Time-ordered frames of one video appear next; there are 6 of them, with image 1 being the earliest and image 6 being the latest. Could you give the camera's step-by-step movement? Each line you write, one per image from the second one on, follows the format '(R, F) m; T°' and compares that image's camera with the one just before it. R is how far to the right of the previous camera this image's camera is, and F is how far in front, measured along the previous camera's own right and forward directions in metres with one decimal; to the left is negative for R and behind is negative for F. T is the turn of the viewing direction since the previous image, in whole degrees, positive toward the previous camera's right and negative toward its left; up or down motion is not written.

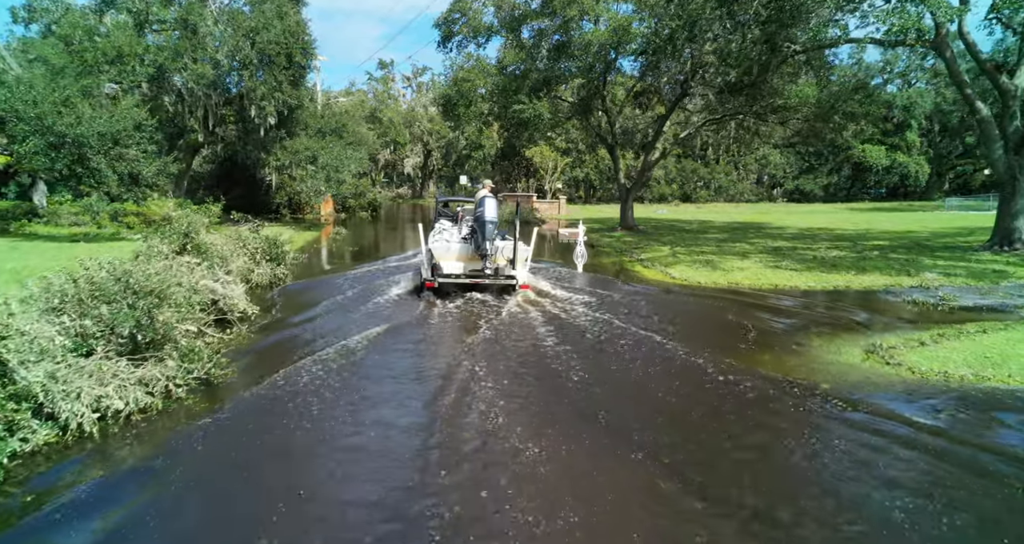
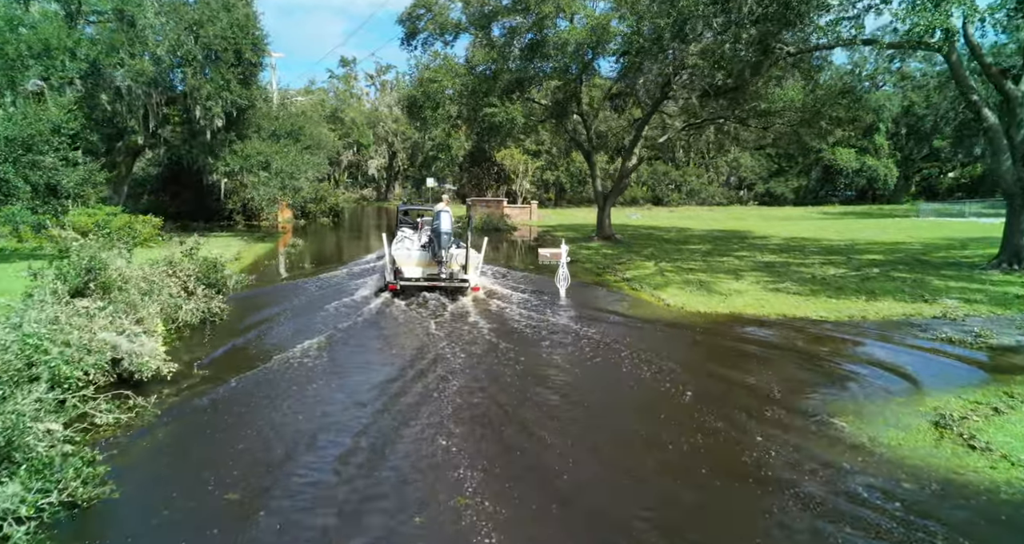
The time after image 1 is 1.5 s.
(-0.1, +1.4) m; +3°
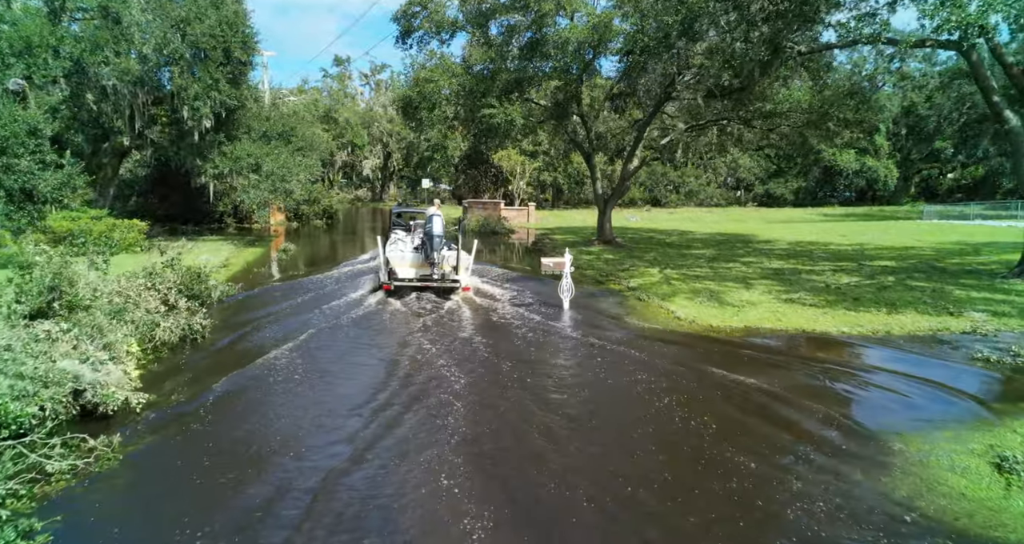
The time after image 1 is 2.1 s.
(-0.1, +0.6) m; 0°
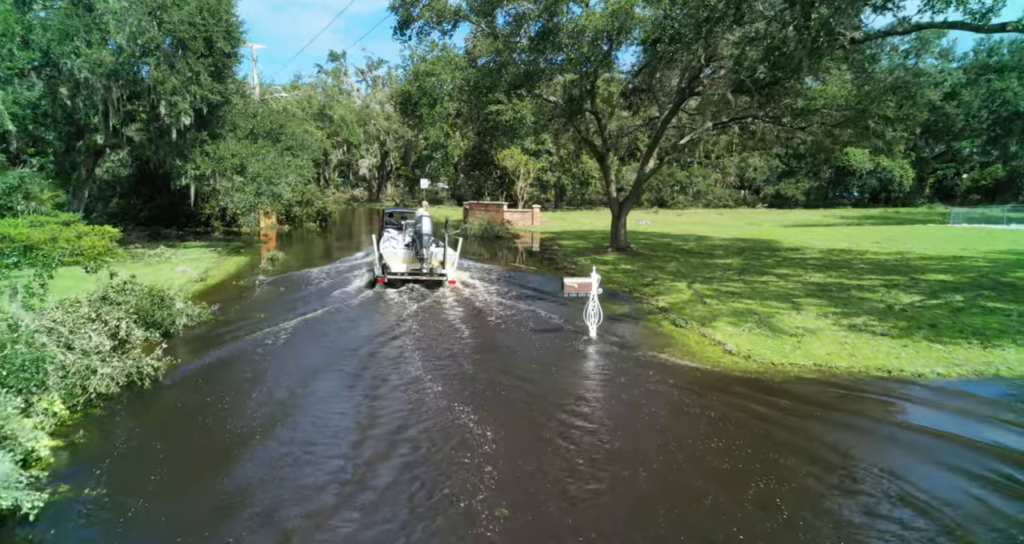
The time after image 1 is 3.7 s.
(-0.3, +1.6) m; 0°
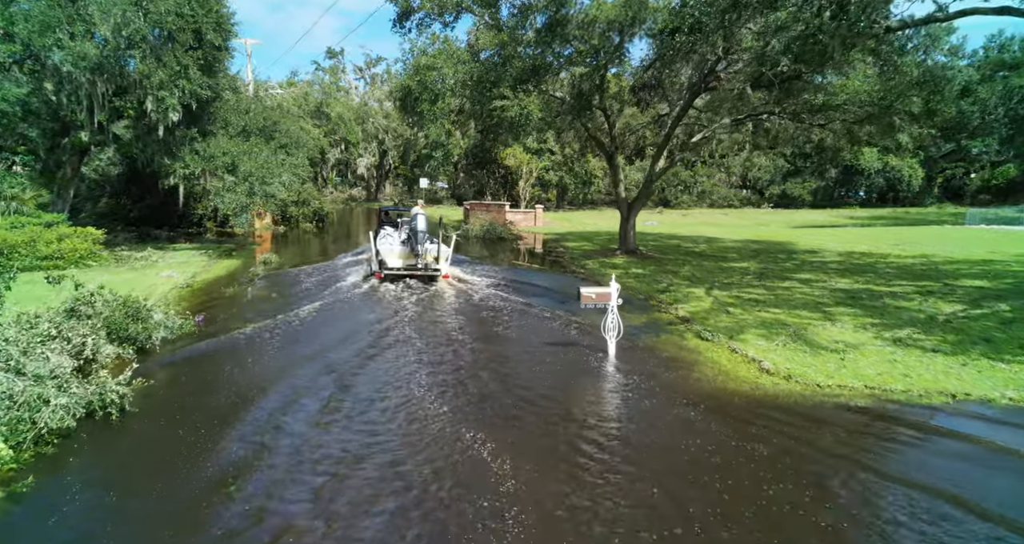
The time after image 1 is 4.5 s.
(-0.2, +0.9) m; 0°
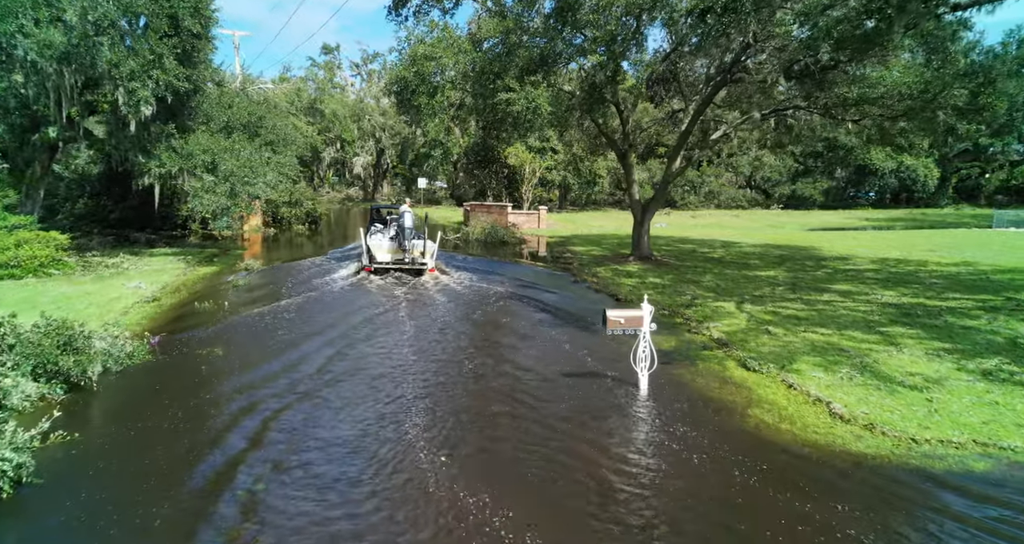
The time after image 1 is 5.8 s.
(-0.2, +1.4) m; 0°
